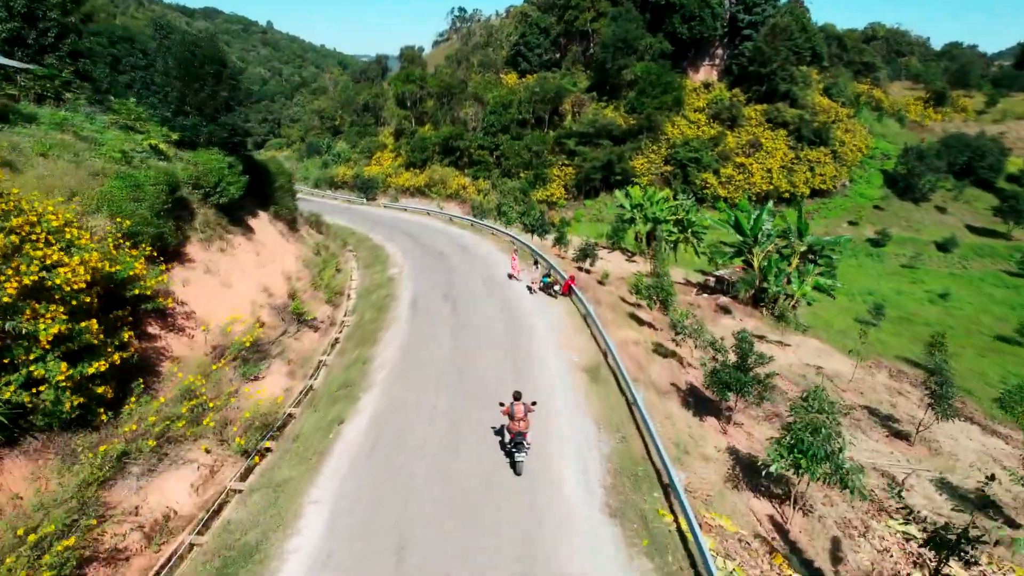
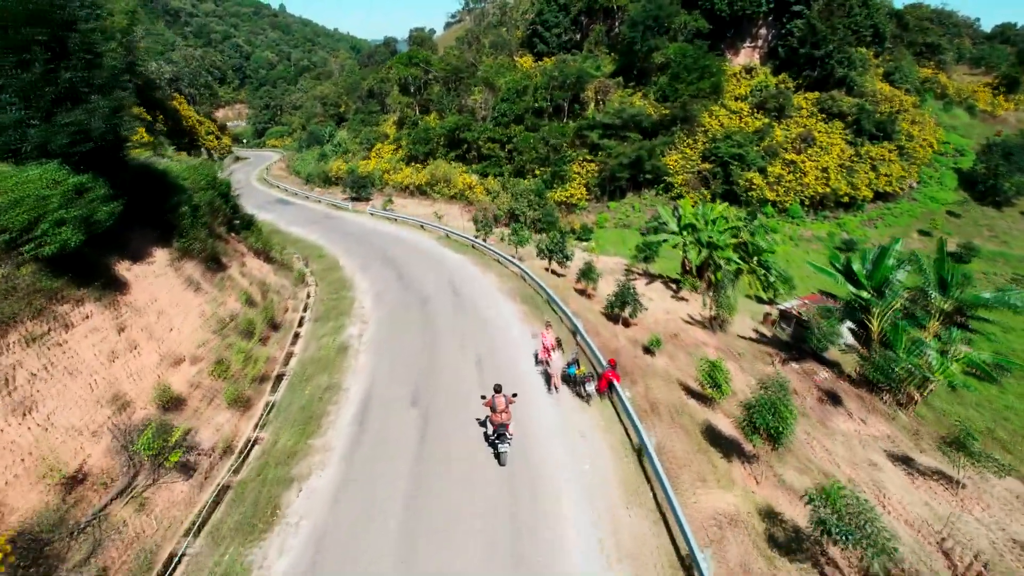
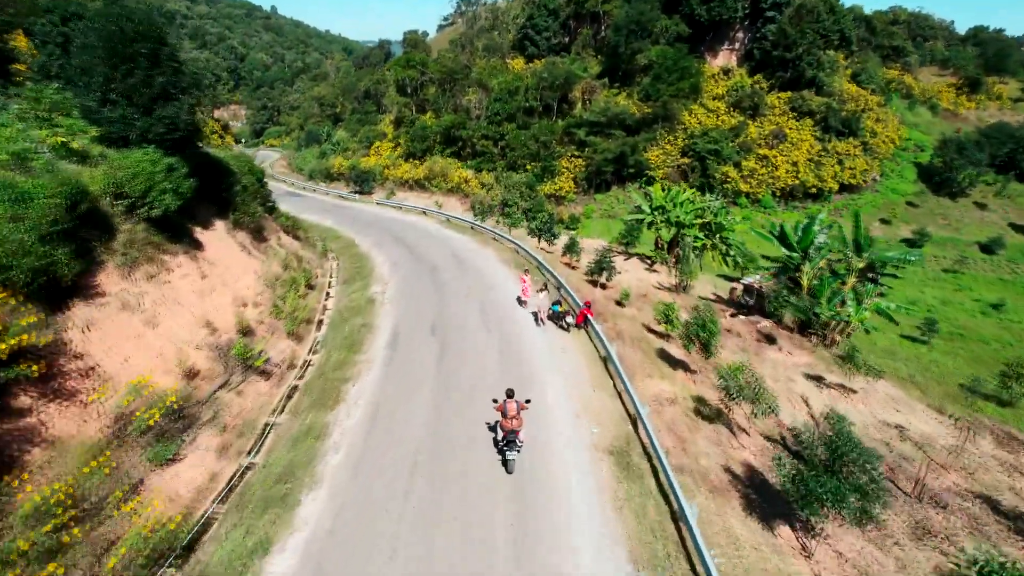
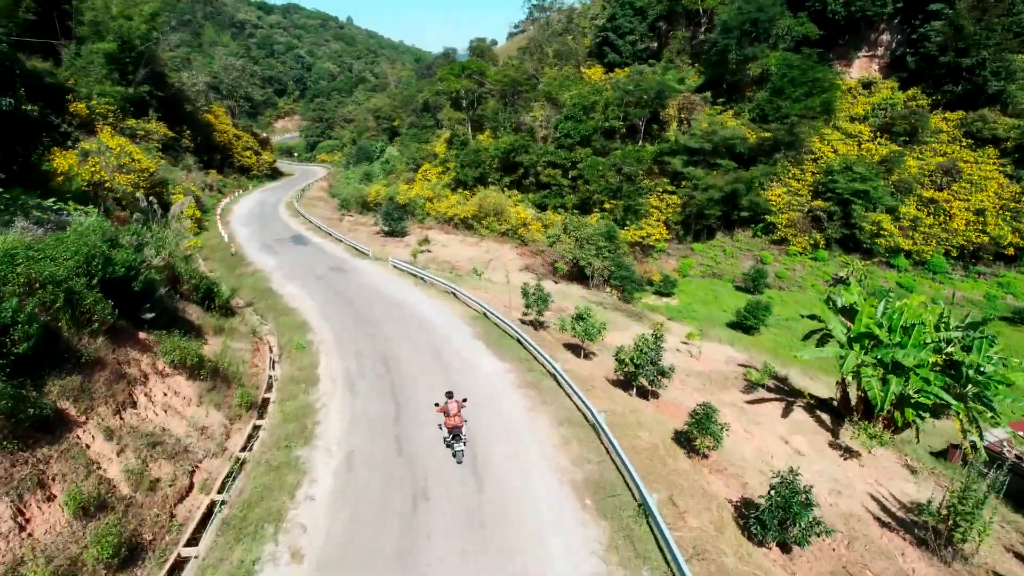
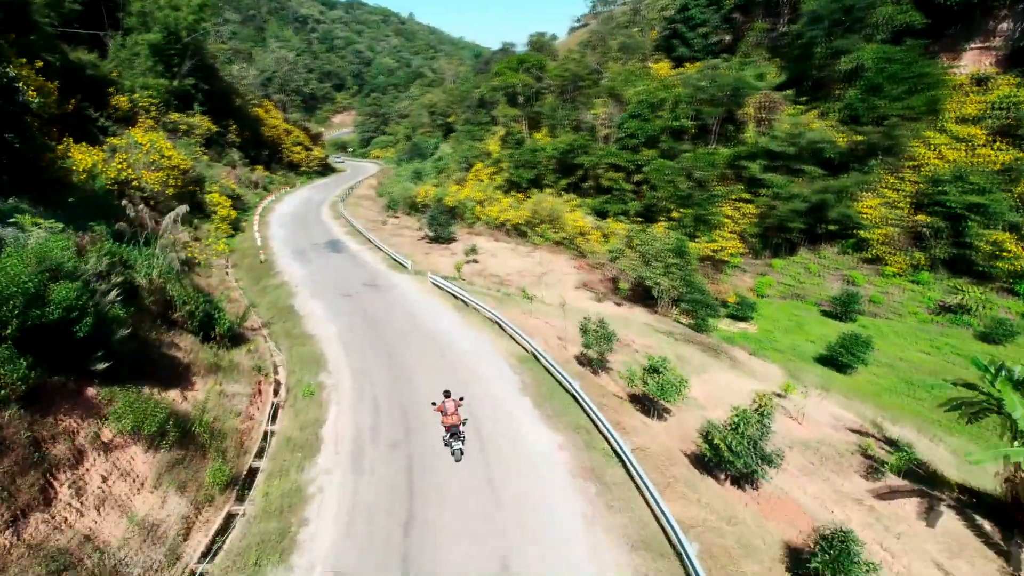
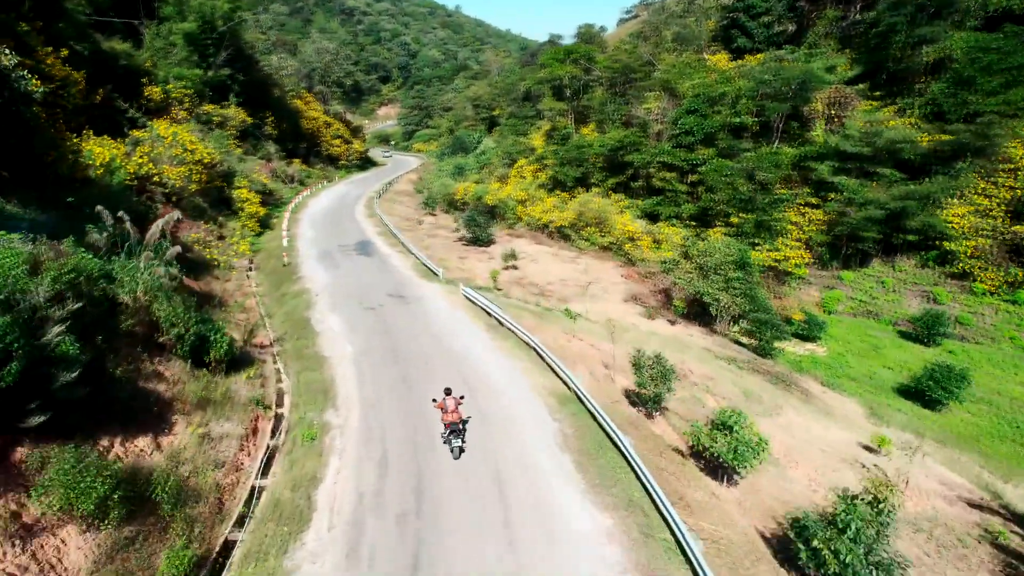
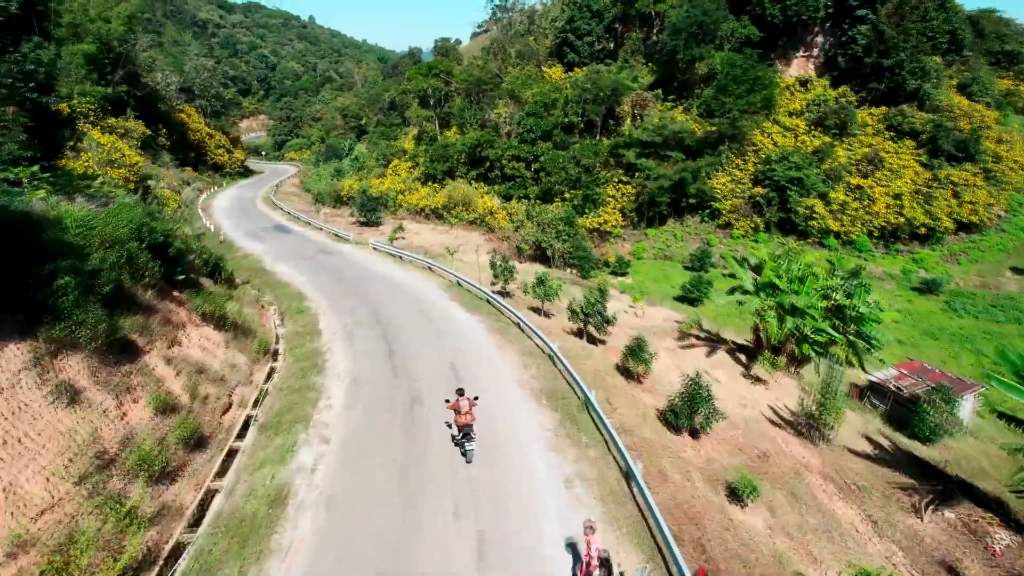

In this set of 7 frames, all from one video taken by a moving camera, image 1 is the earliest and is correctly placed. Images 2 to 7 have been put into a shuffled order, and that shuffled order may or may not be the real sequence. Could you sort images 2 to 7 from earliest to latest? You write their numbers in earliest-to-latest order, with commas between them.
3, 2, 7, 4, 5, 6
